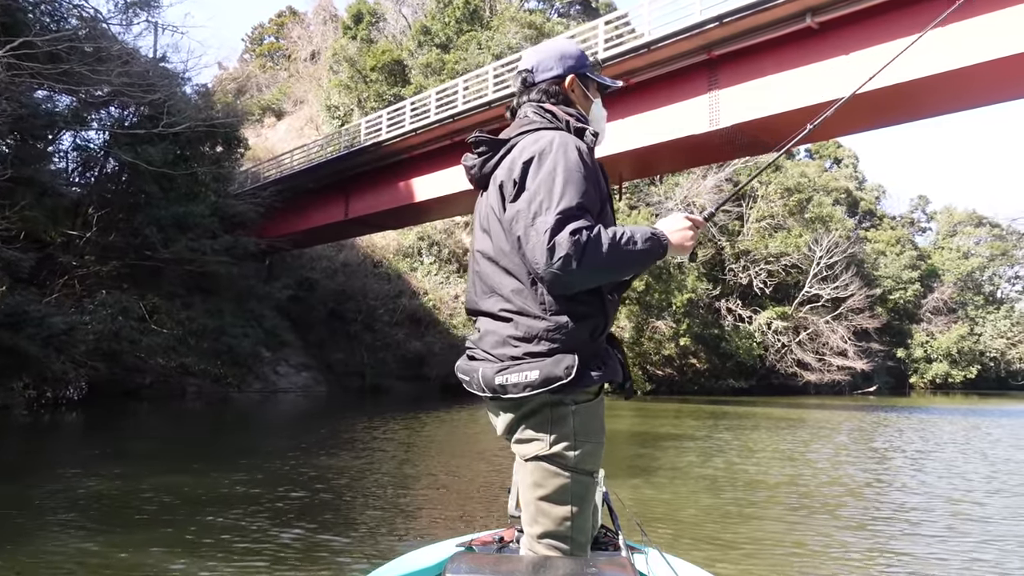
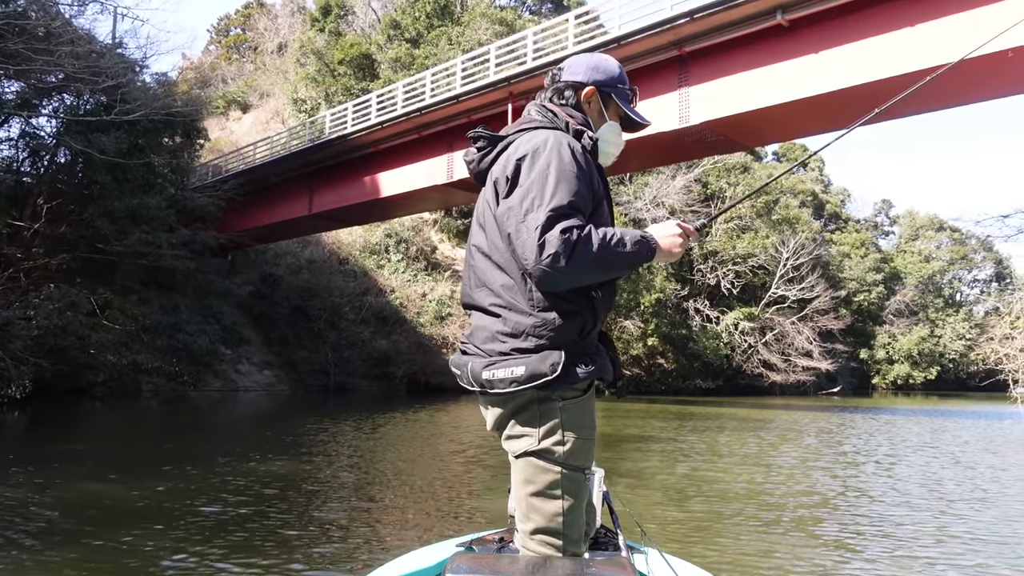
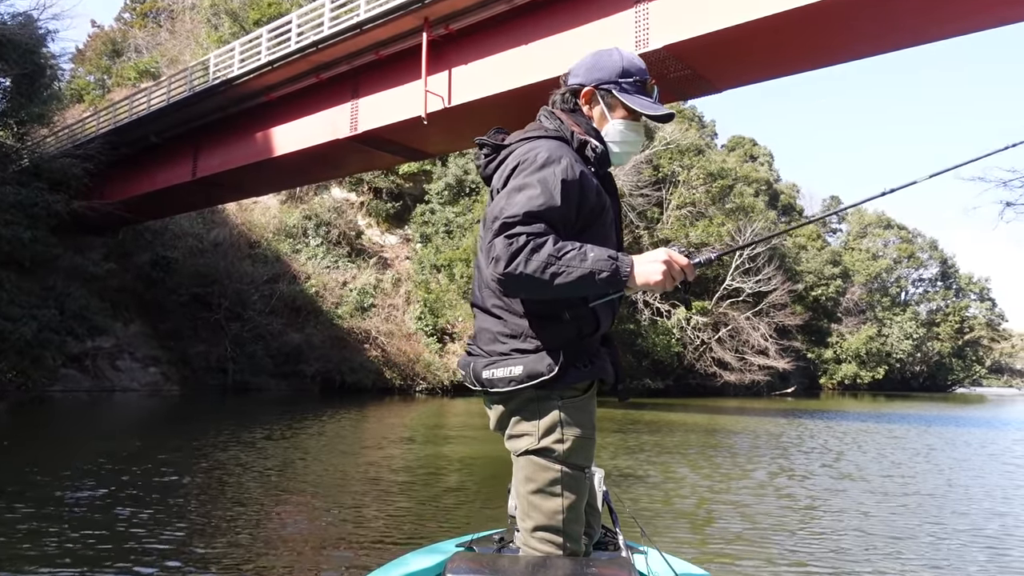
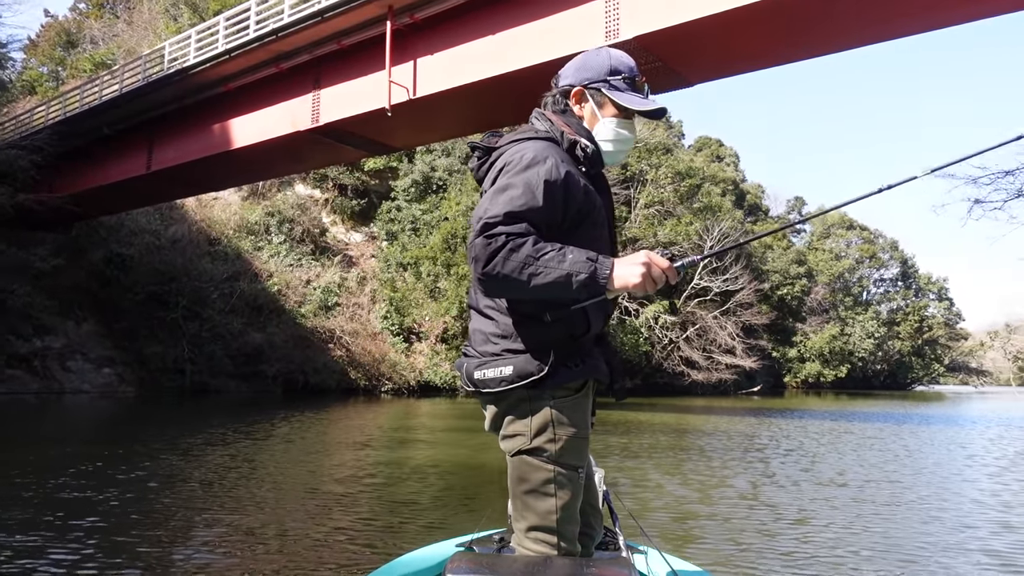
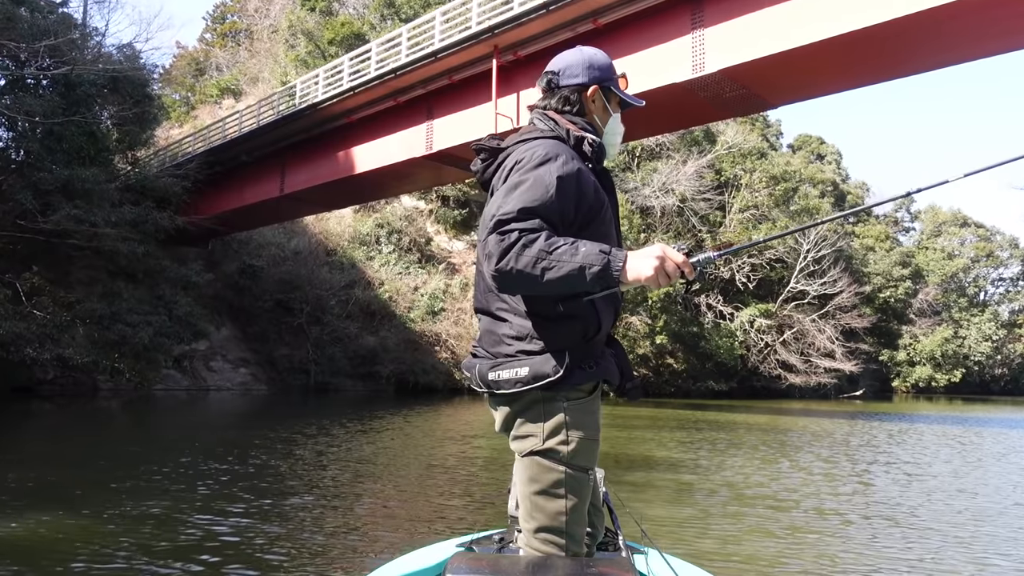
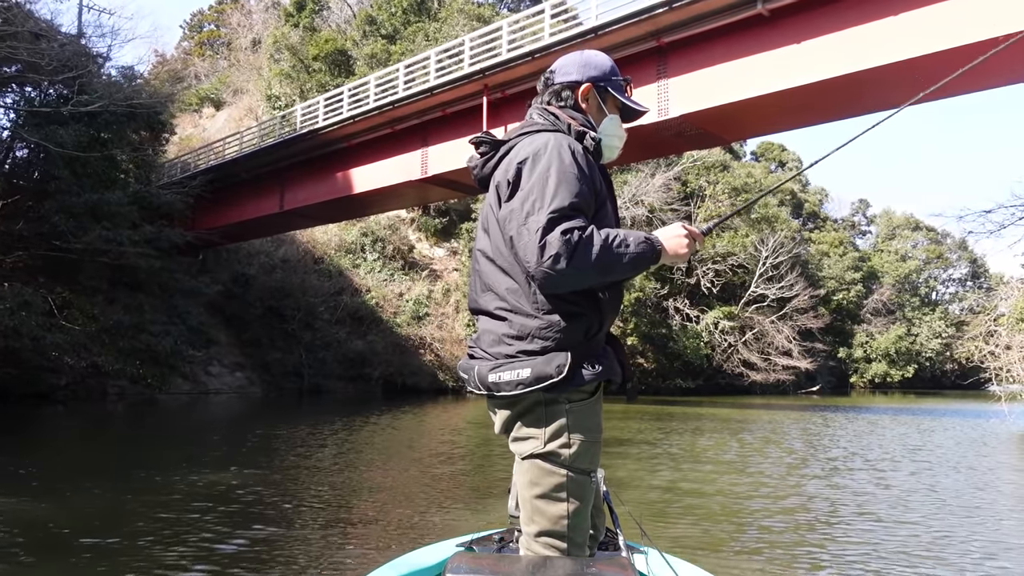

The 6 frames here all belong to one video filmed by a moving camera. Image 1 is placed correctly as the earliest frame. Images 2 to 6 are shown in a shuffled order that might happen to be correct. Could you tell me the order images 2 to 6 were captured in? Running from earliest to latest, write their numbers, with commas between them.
2, 6, 5, 3, 4
